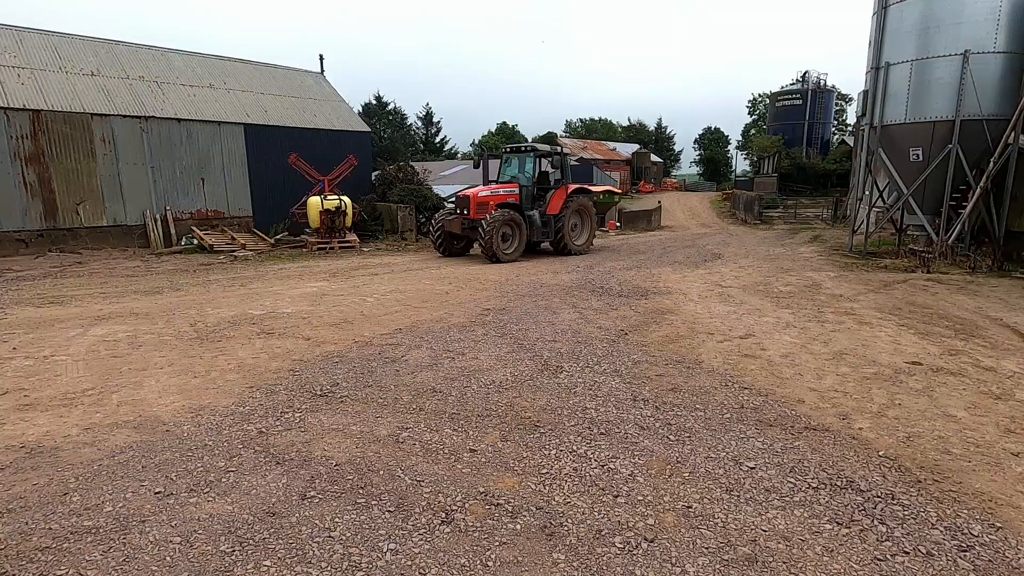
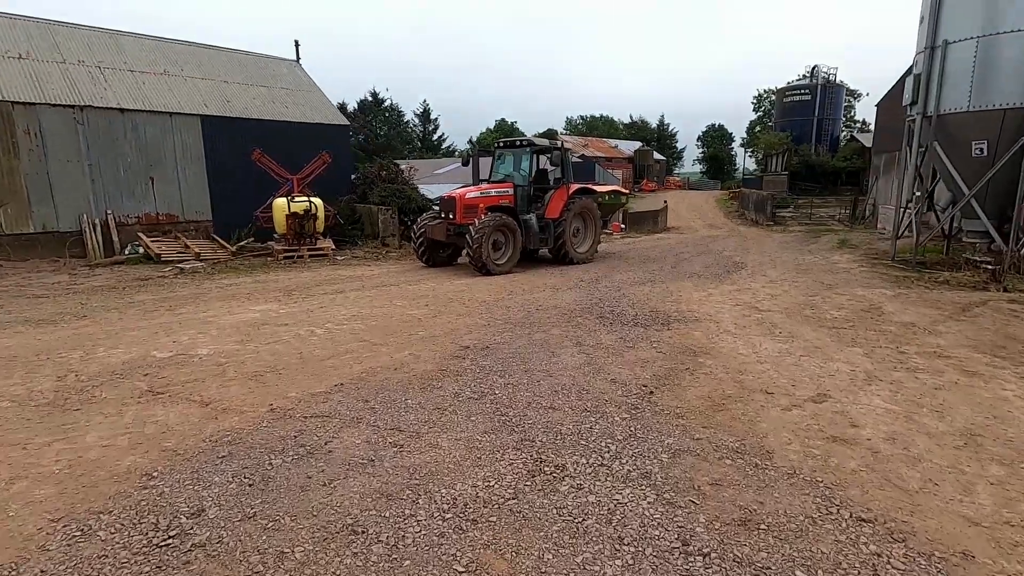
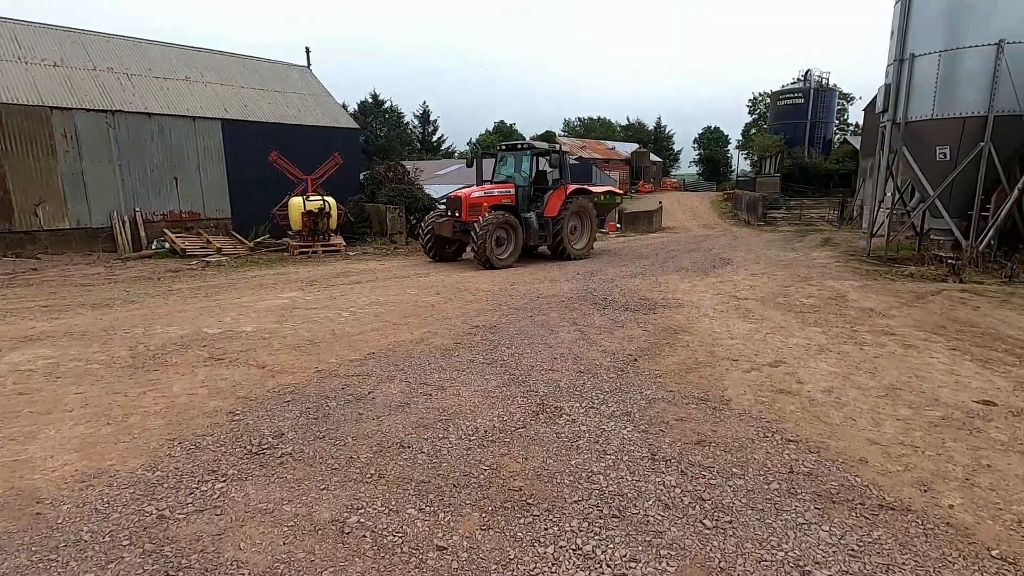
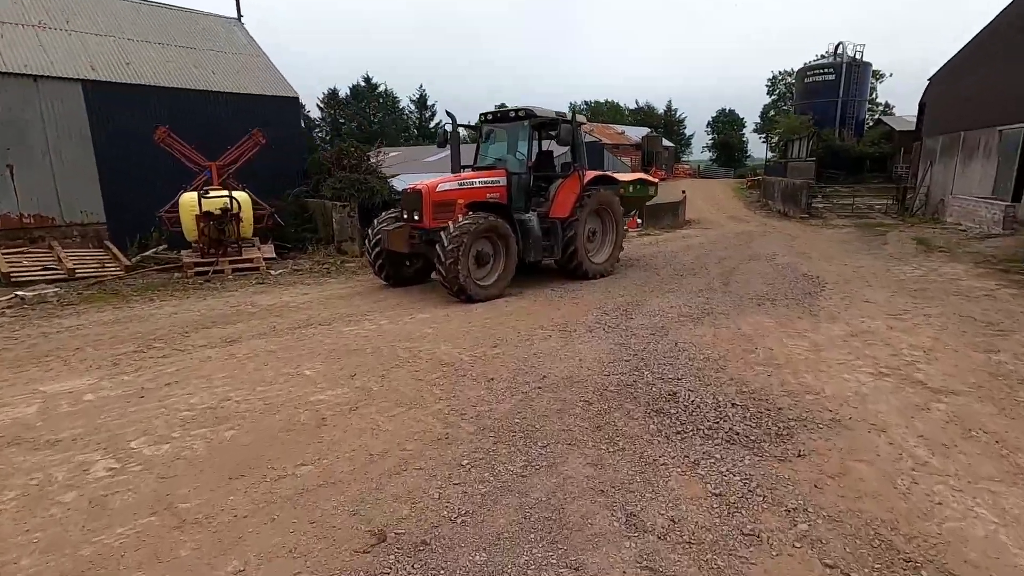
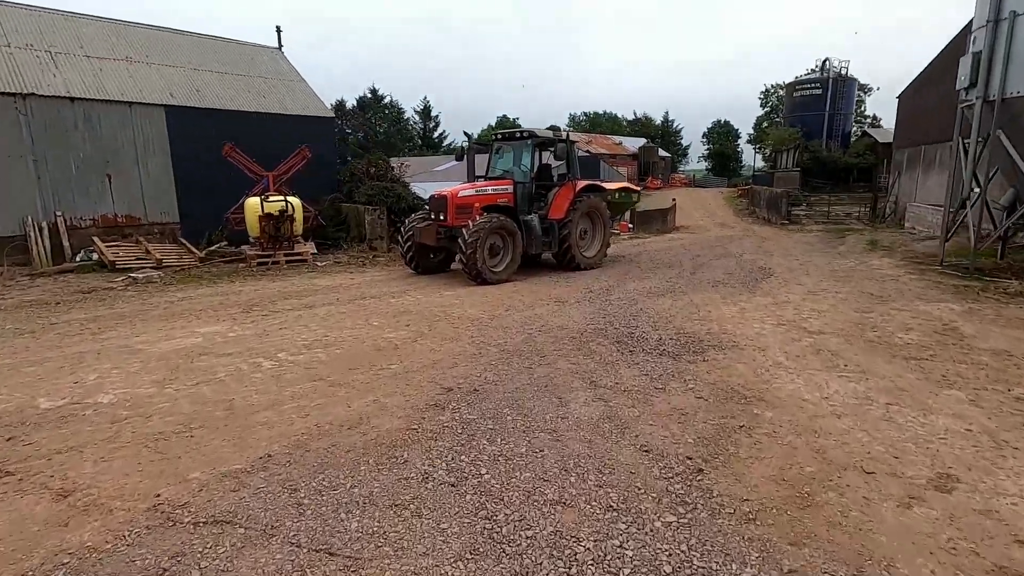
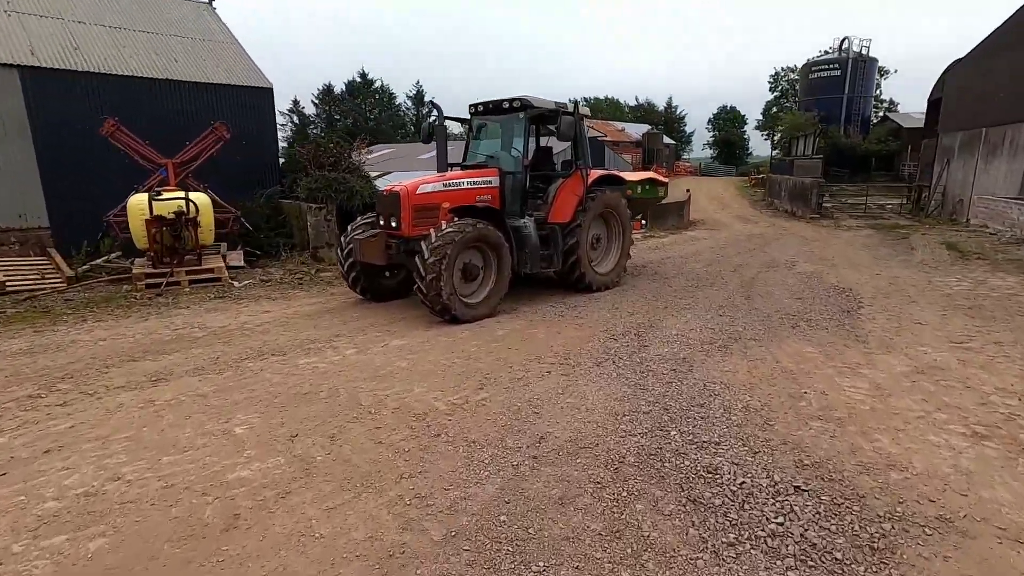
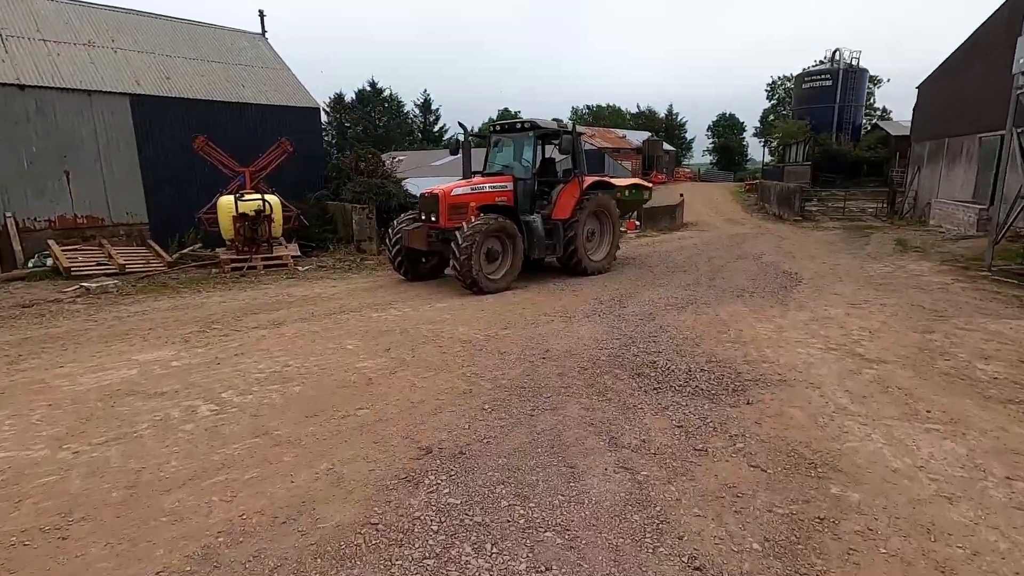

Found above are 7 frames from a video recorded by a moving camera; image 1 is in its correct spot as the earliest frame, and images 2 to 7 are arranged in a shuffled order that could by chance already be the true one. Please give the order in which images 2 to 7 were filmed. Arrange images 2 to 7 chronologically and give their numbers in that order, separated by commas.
3, 2, 5, 7, 4, 6
